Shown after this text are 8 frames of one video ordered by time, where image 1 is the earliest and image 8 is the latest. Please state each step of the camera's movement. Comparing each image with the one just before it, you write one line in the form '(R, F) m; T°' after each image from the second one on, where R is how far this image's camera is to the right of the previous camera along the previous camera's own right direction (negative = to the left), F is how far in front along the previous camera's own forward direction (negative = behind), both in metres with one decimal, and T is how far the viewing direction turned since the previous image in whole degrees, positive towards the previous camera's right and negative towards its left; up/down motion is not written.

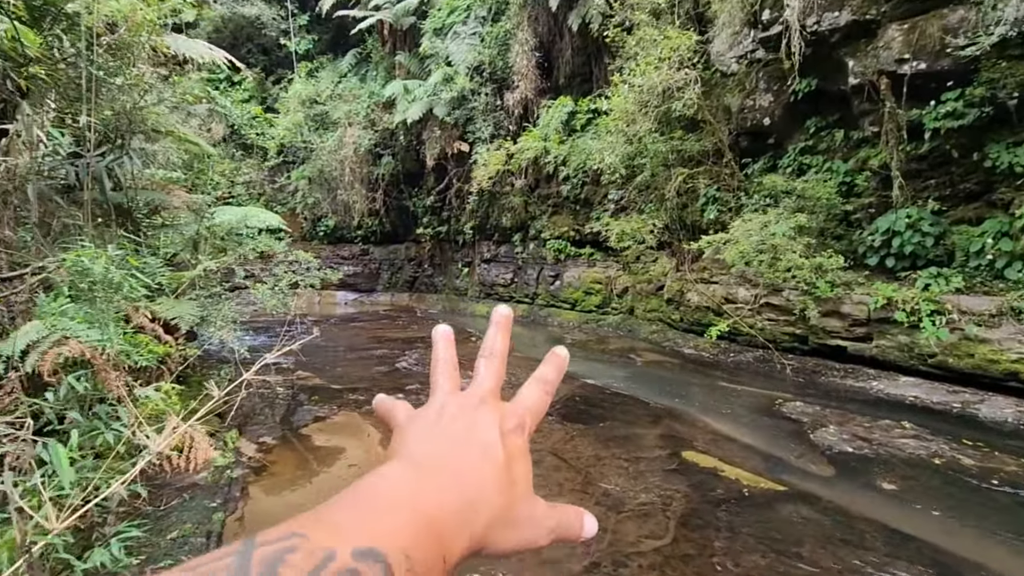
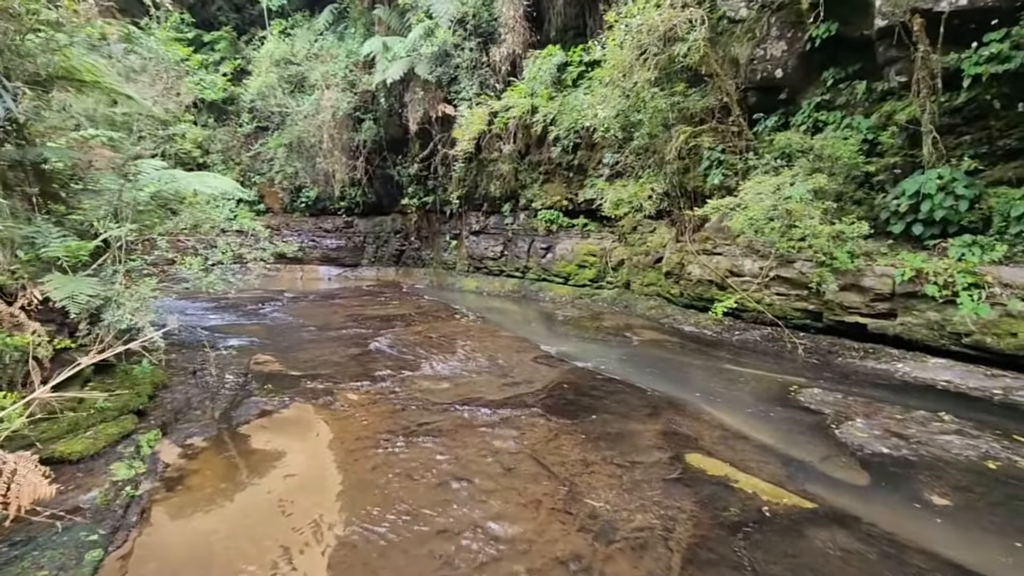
(+0.2, +0.7) m; 0°
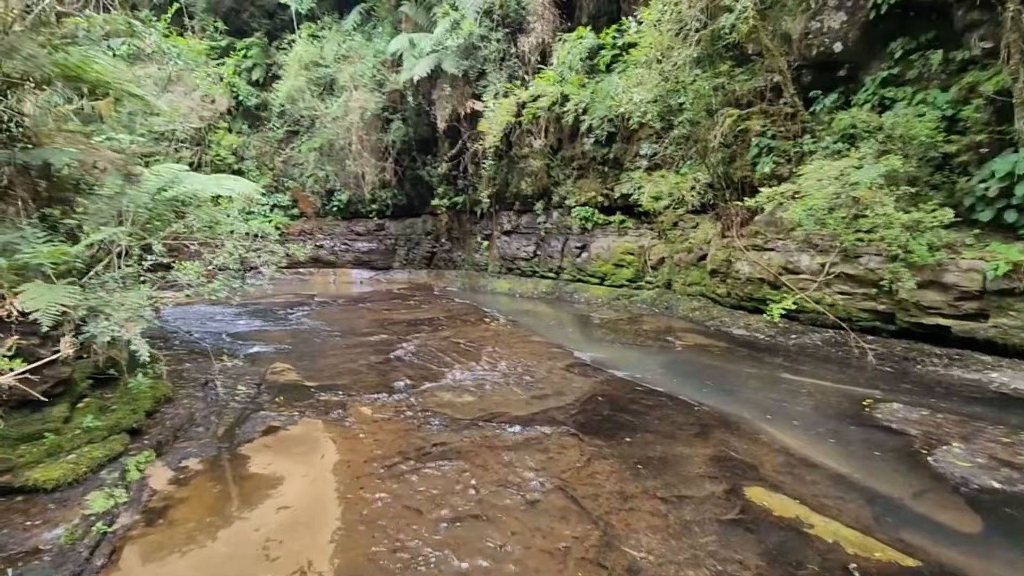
(+0.1, +0.5) m; -4°
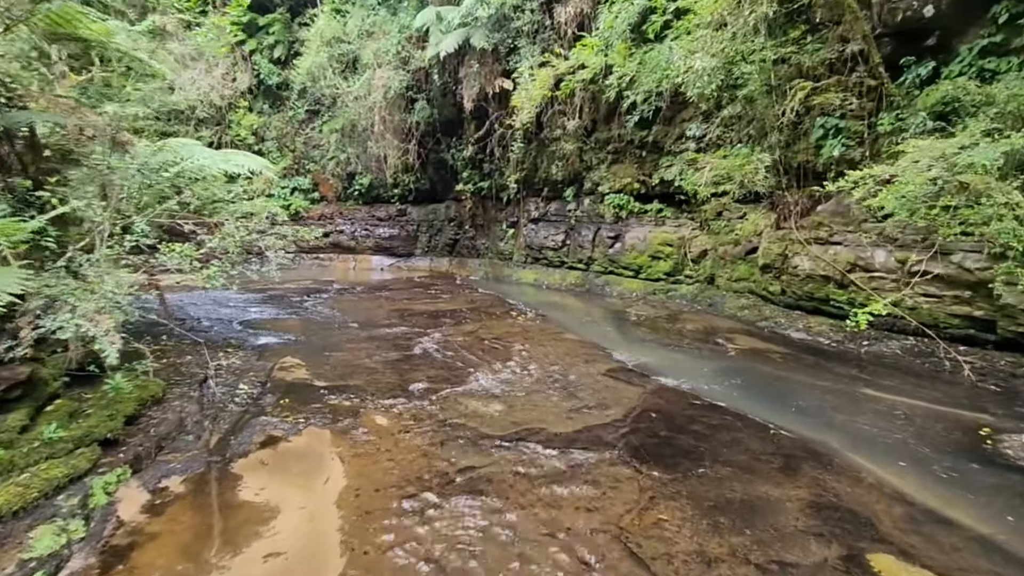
(-0.1, +0.6) m; -2°
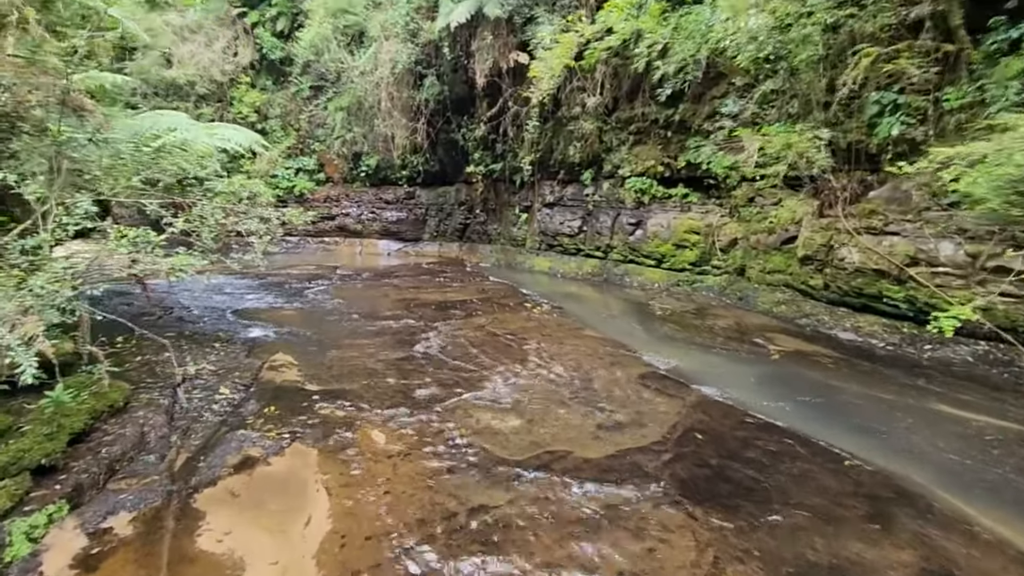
(-0.1, +0.6) m; -1°
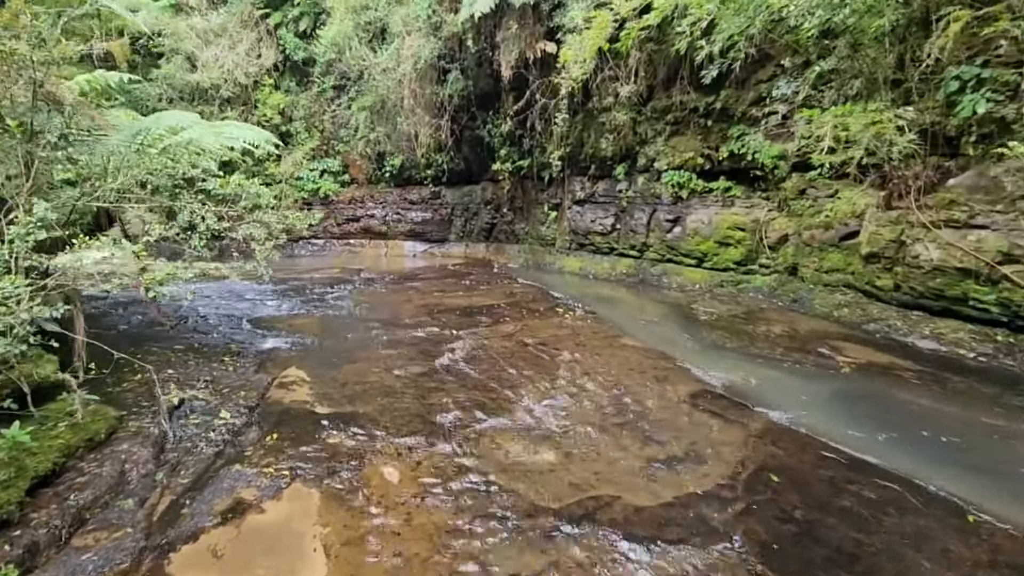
(0.0, +0.5) m; -3°
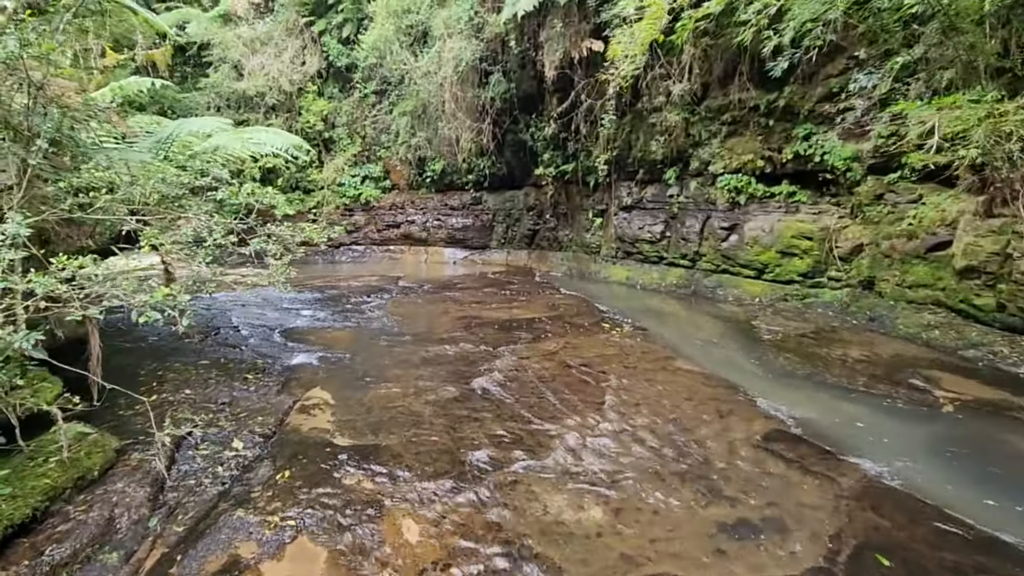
(0.0, +0.4) m; -4°
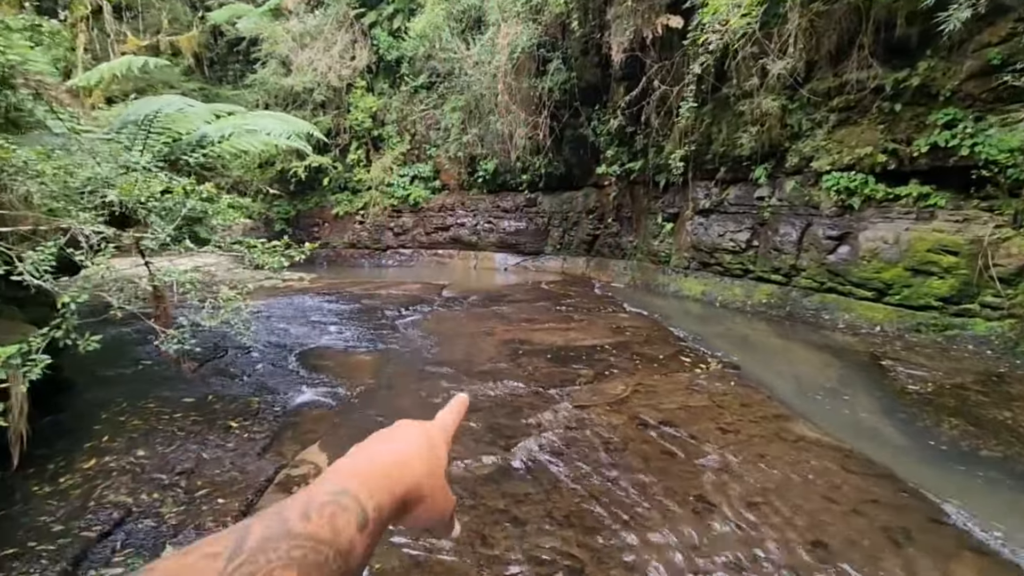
(0.0, +1.1) m; -6°
